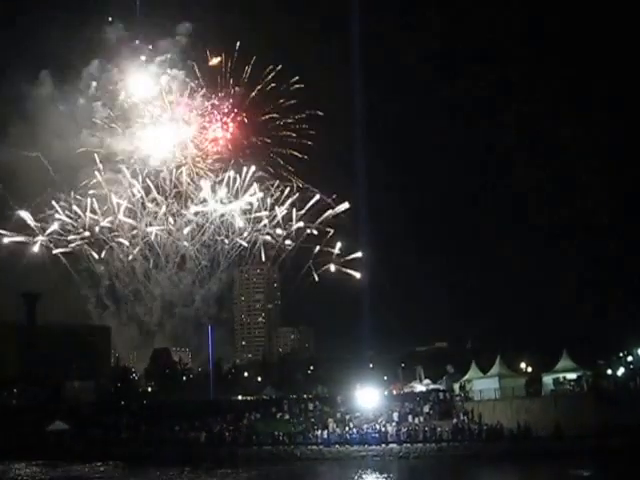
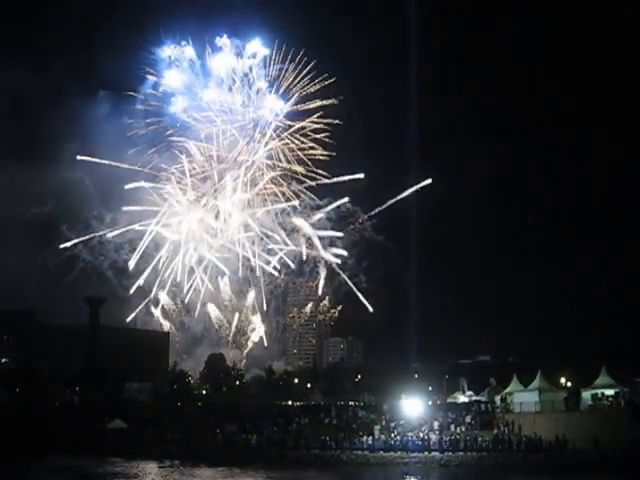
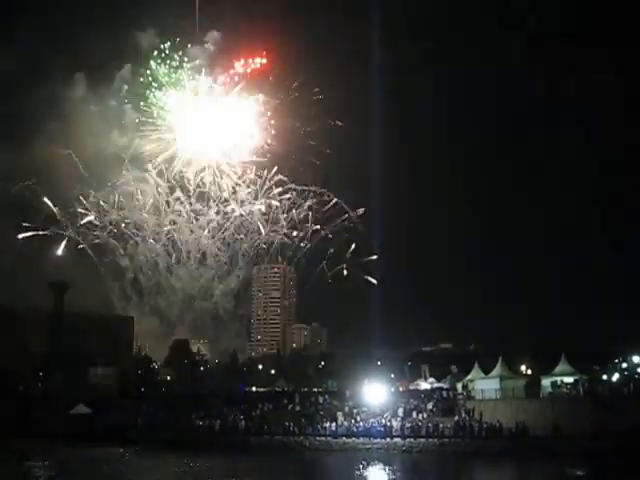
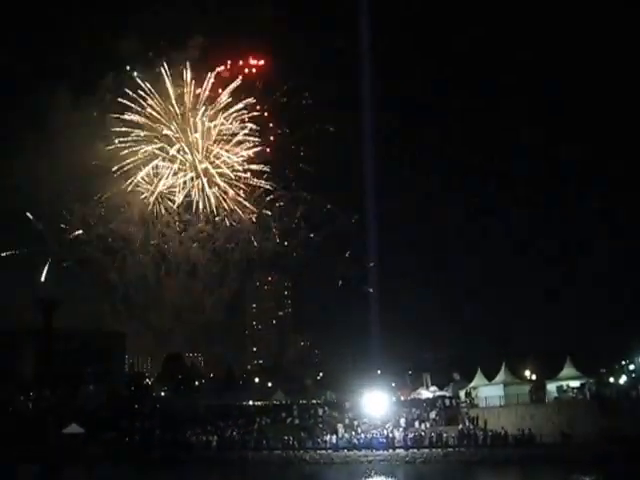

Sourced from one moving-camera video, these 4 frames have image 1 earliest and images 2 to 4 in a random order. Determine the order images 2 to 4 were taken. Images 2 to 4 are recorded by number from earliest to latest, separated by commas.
3, 4, 2
